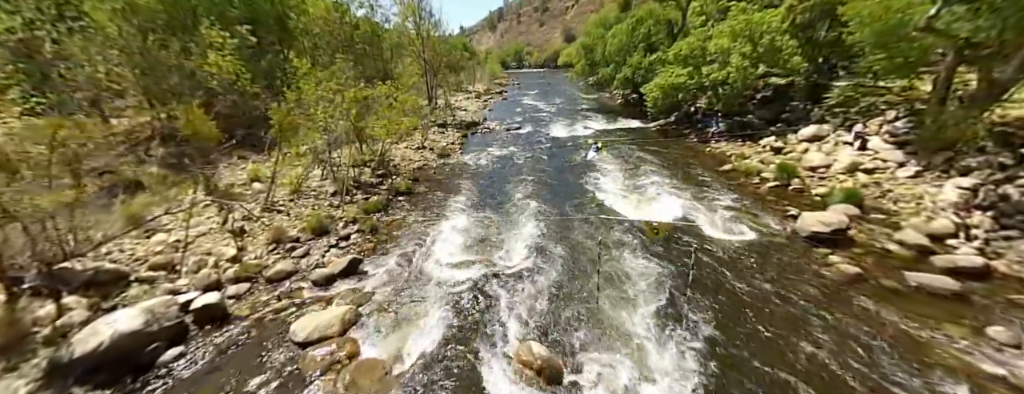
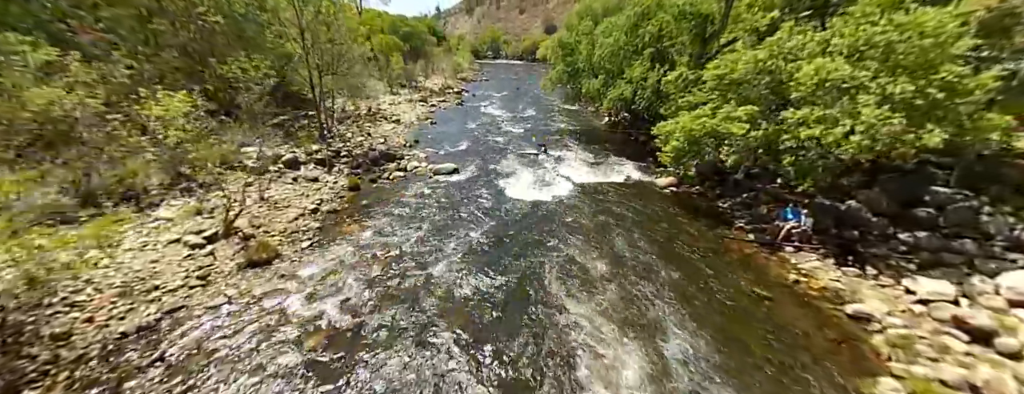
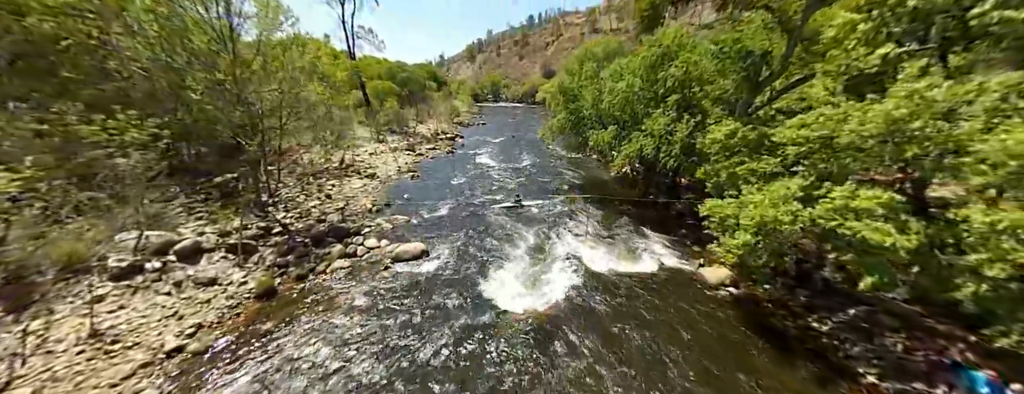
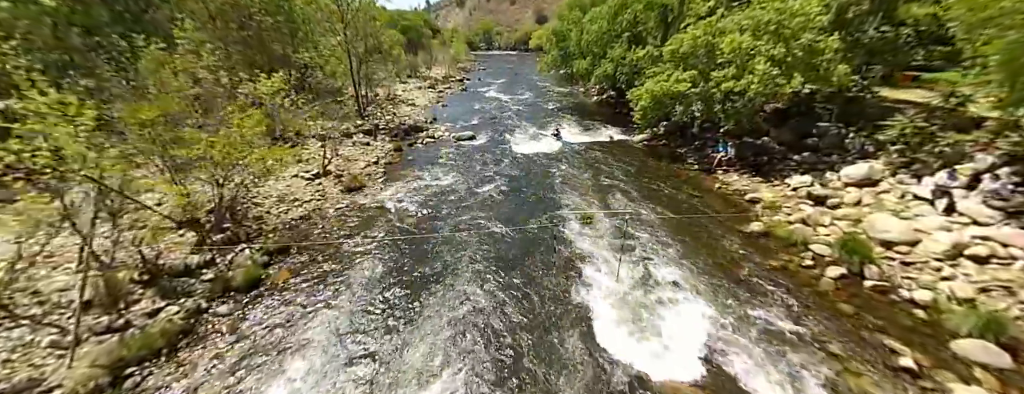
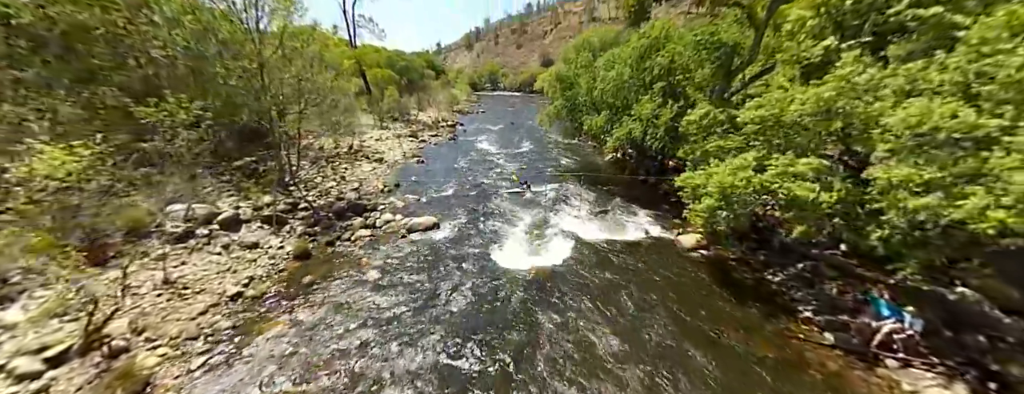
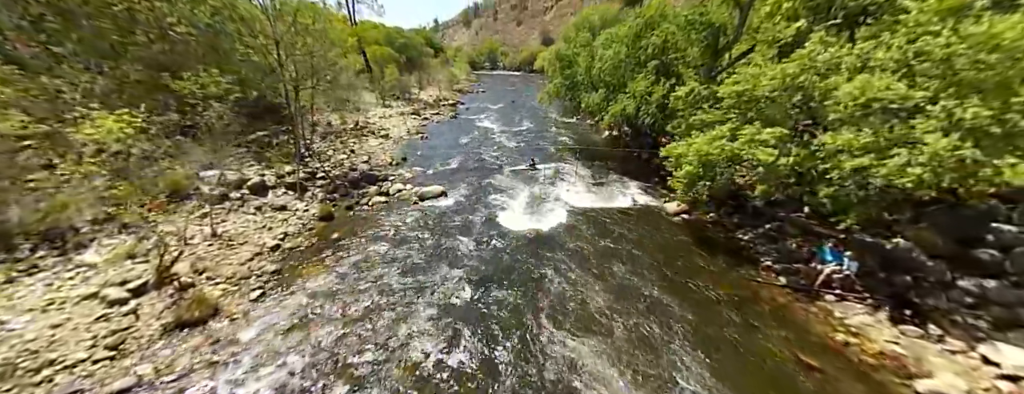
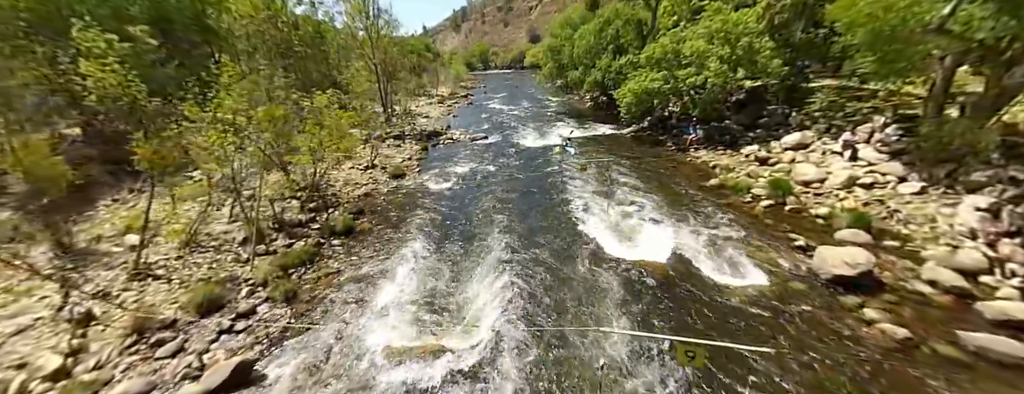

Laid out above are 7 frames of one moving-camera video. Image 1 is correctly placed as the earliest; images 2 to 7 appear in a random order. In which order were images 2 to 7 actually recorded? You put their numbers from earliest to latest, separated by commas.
7, 4, 2, 6, 5, 3
